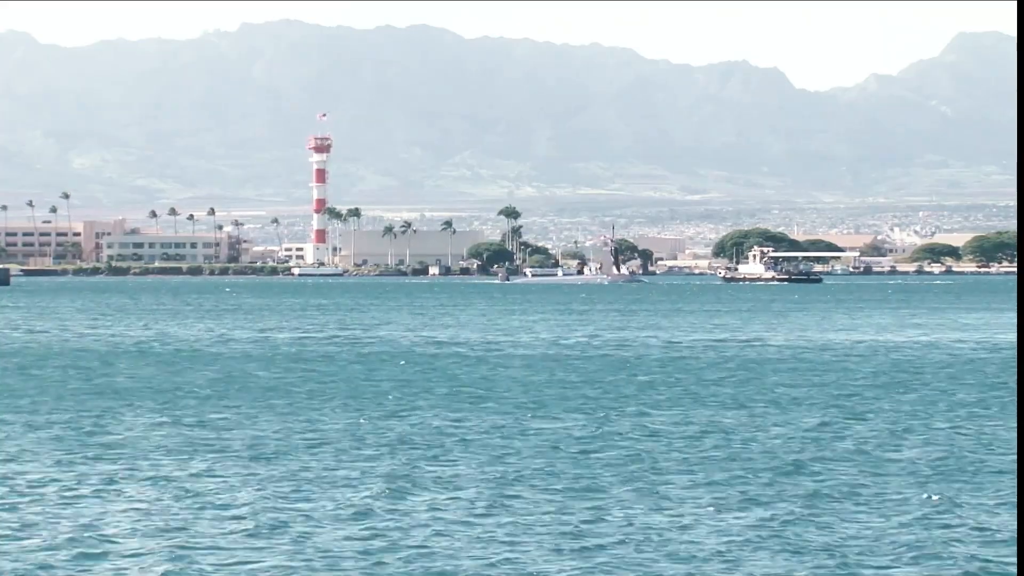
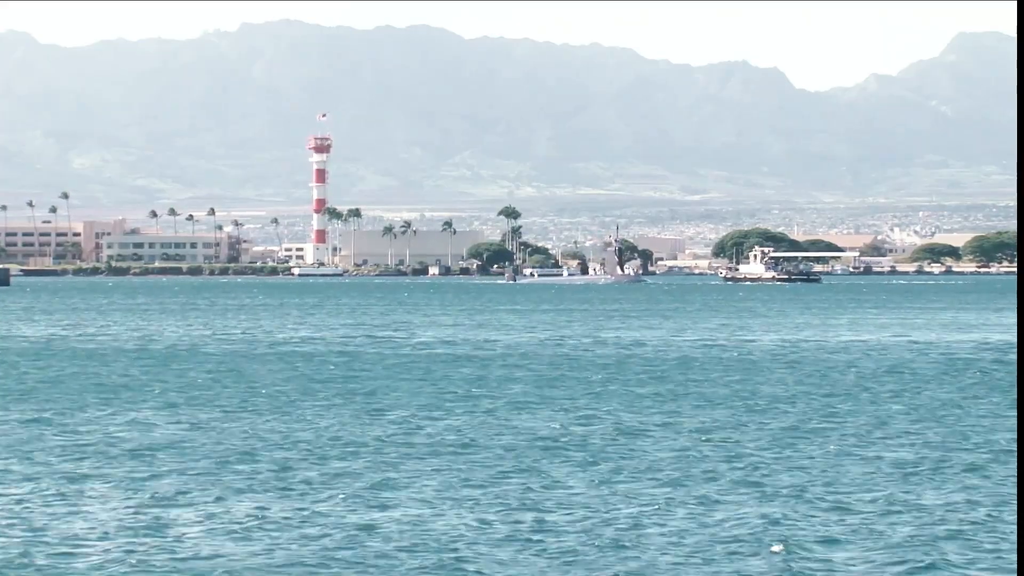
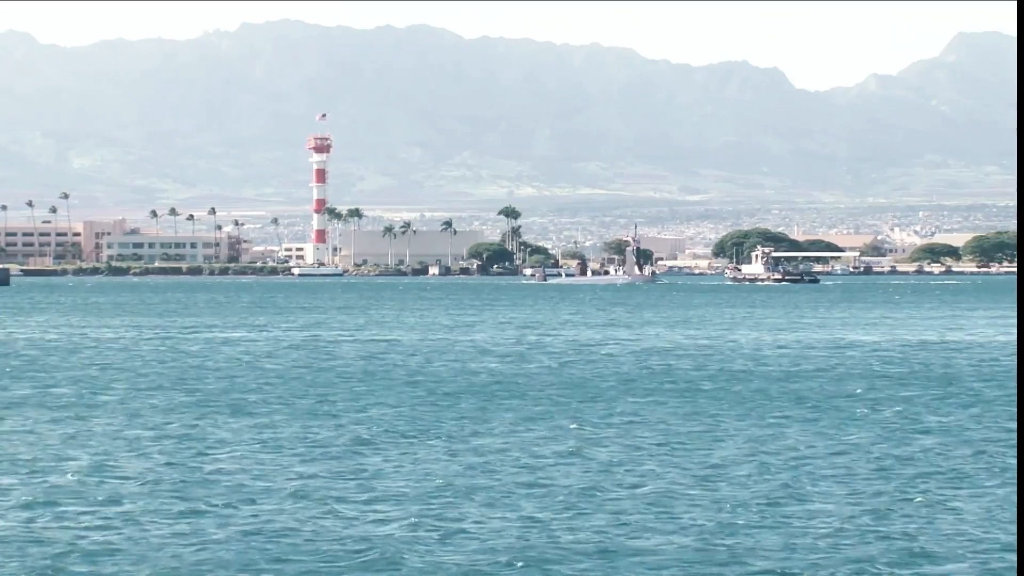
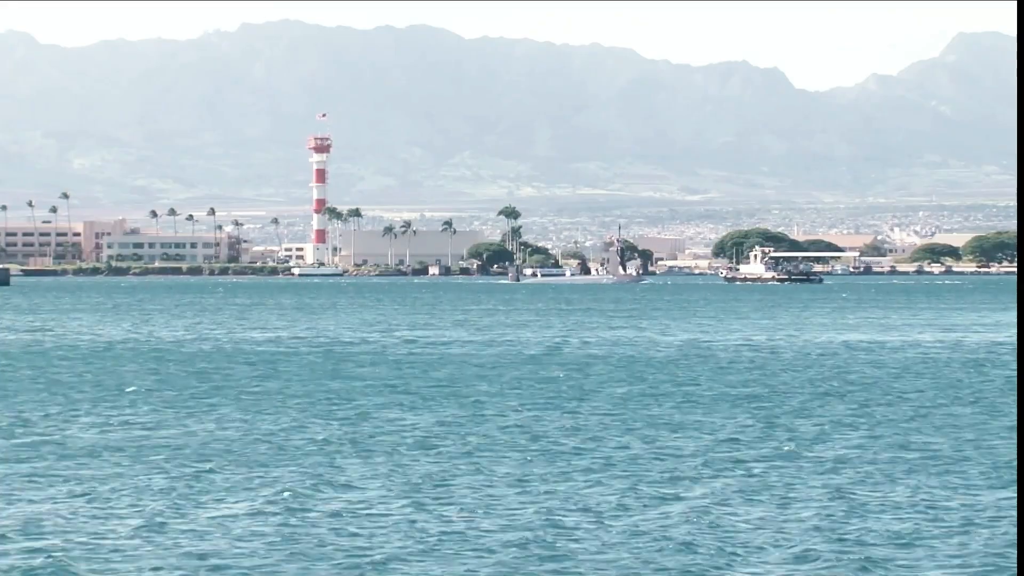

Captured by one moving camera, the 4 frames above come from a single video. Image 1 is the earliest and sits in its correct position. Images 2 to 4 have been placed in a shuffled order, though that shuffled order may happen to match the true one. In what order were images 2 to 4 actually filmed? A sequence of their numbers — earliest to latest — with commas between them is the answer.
2, 4, 3
